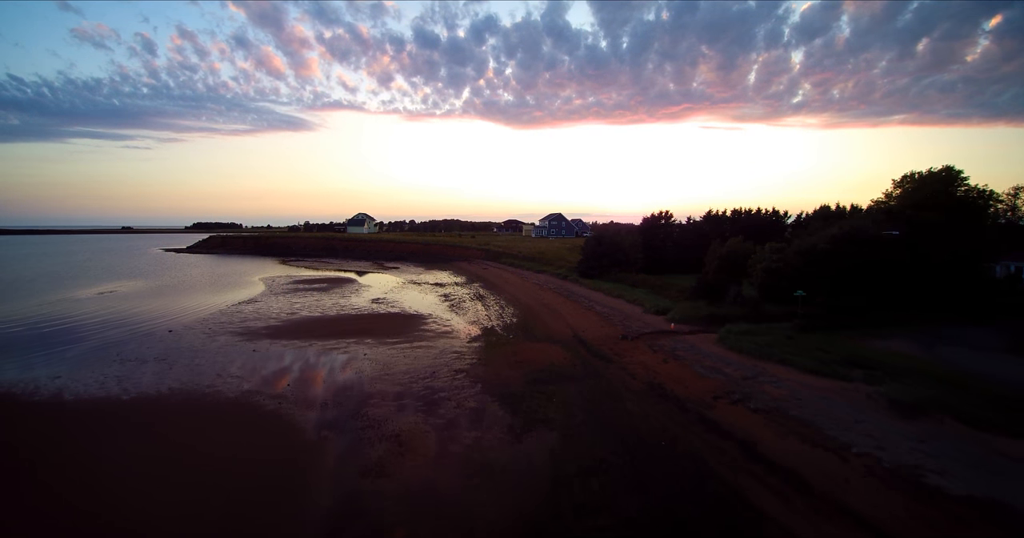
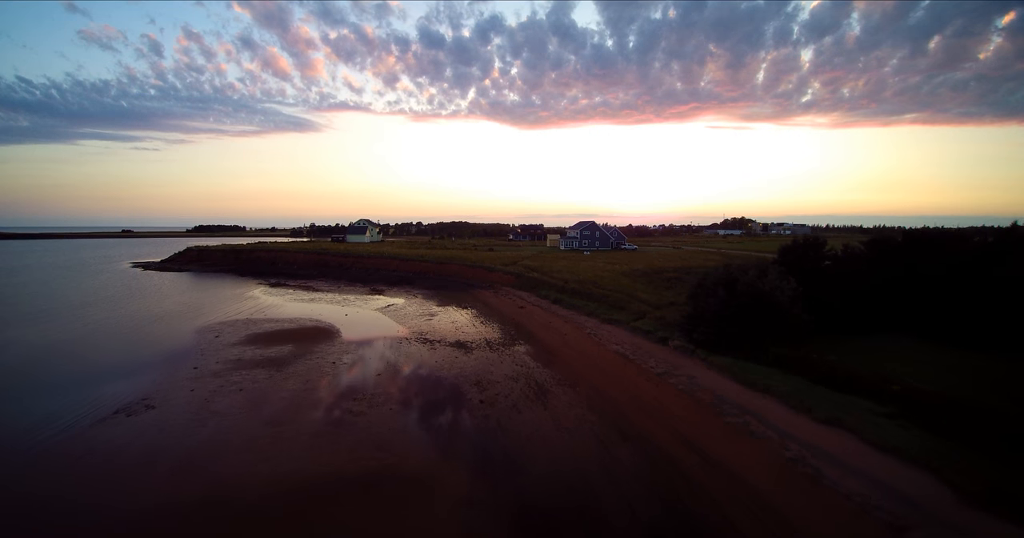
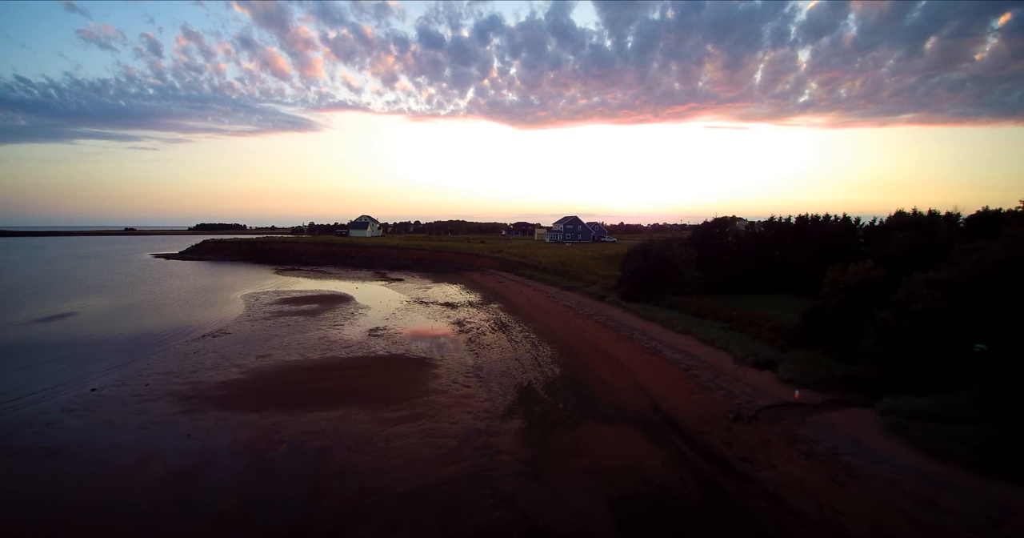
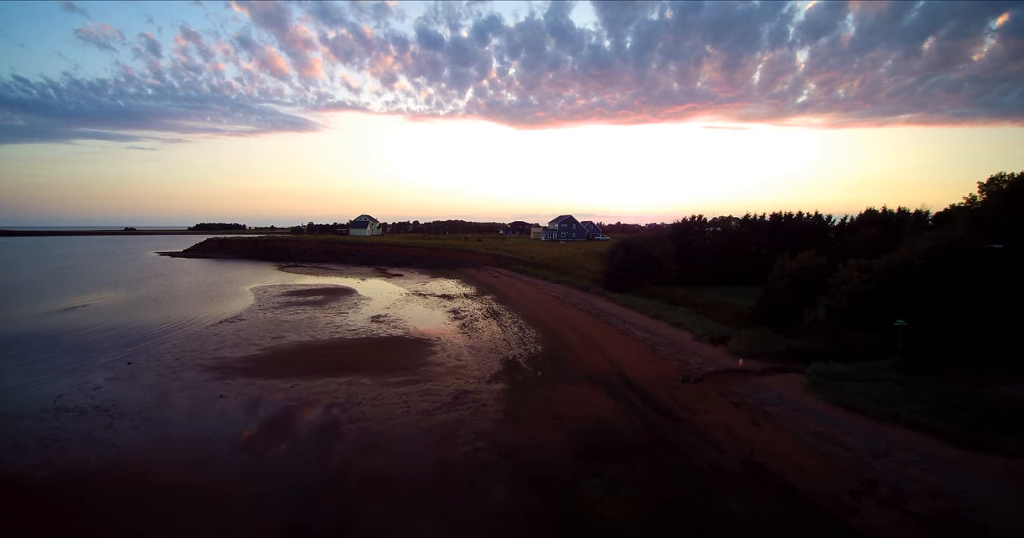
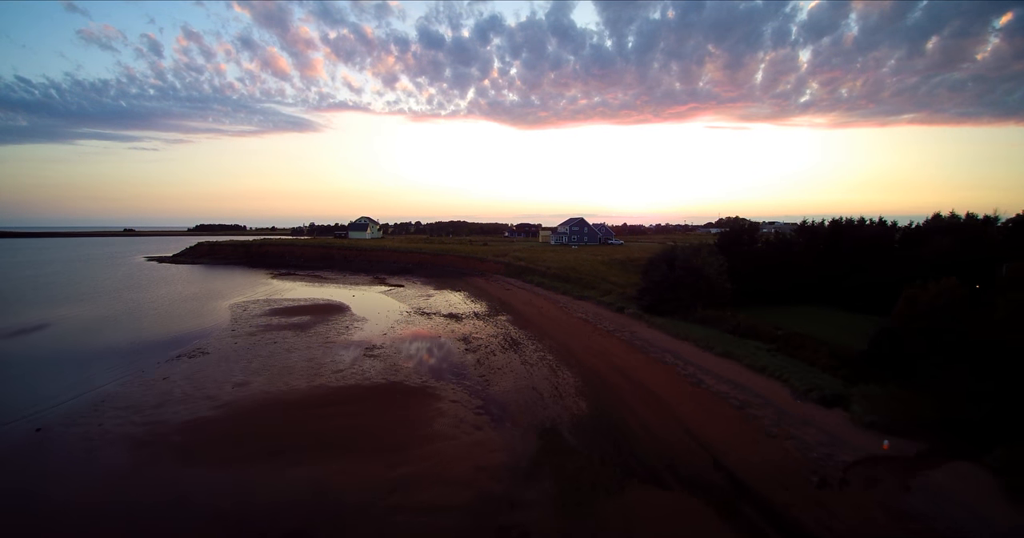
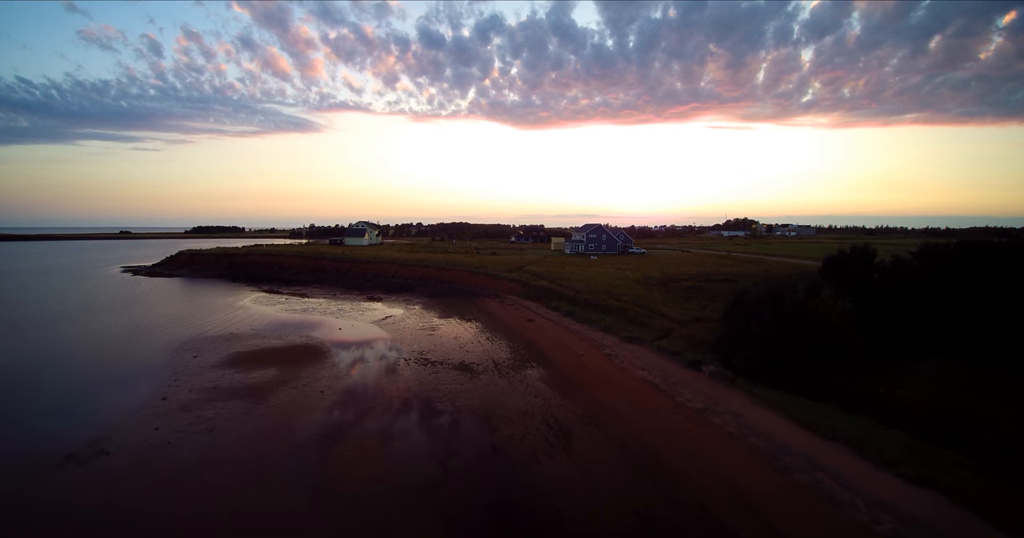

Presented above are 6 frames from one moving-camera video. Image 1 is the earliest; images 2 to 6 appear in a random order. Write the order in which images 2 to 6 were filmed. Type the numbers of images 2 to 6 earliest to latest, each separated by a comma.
4, 3, 5, 2, 6
